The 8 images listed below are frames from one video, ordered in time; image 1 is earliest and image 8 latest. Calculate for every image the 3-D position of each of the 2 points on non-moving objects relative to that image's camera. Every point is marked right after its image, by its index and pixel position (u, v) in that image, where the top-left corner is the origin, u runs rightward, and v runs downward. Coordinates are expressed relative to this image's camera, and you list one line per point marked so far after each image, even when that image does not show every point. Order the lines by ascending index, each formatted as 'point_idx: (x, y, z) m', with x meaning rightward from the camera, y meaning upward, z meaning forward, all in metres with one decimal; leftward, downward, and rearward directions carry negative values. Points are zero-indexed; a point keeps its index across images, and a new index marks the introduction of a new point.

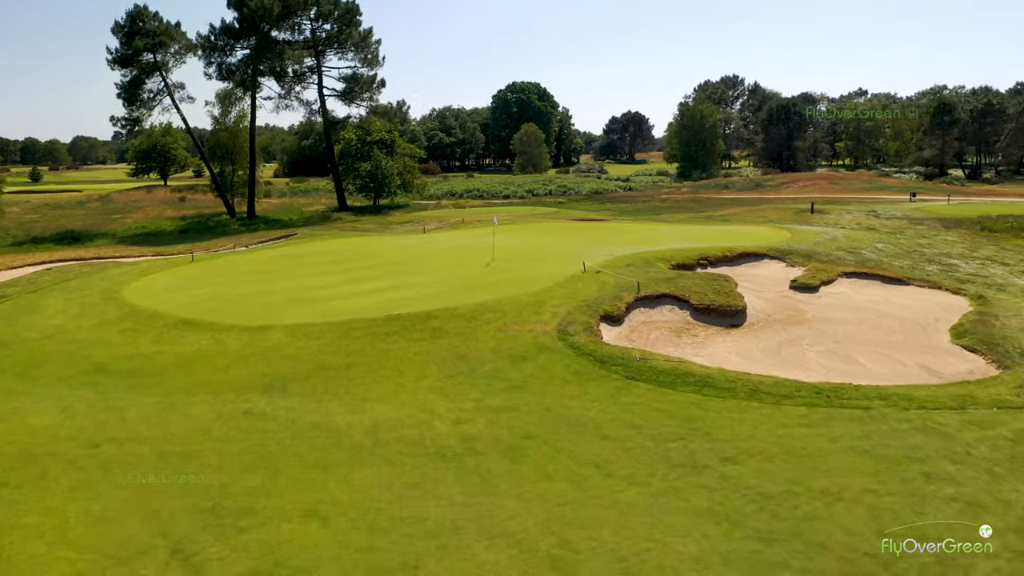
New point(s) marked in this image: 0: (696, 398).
0: (+4.0, -2.4, +17.7) m
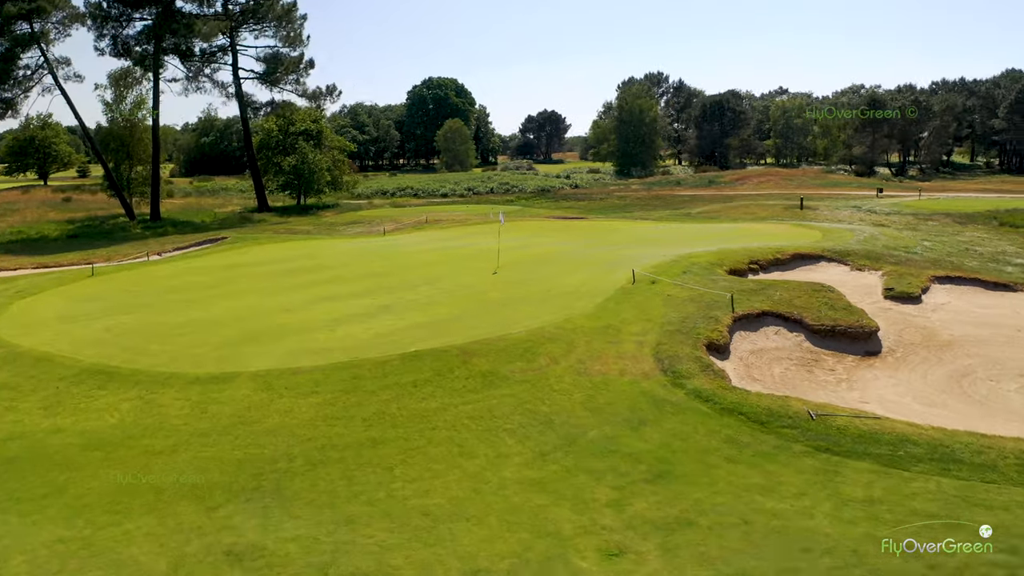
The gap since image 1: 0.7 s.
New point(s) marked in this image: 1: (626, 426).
0: (+6.1, -2.7, +11.2) m
1: (+1.8, -2.2, +13.3) m
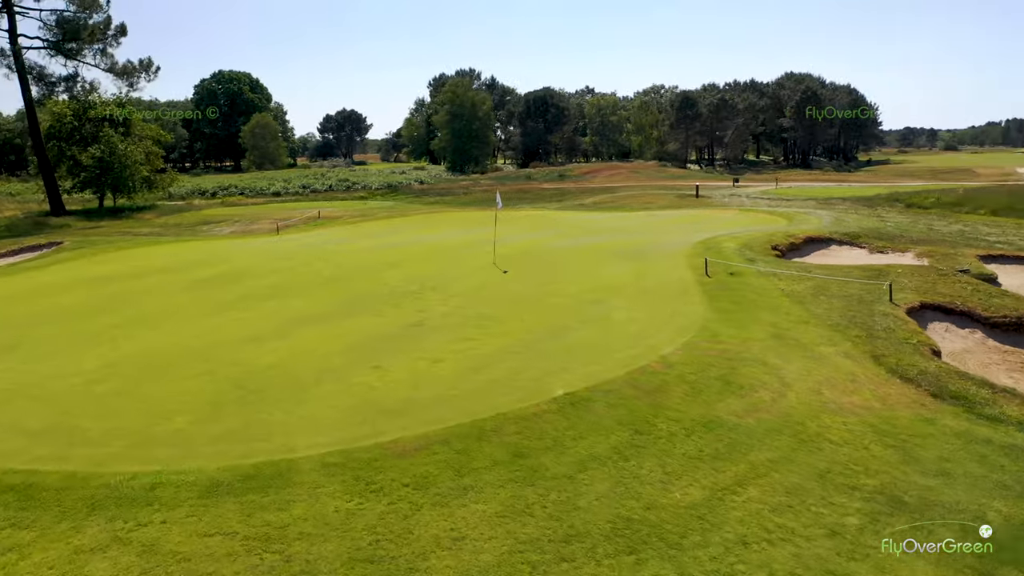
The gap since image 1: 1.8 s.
0: (+9.7, -2.3, +7.2) m
1: (+5.0, -2.1, +8.1) m
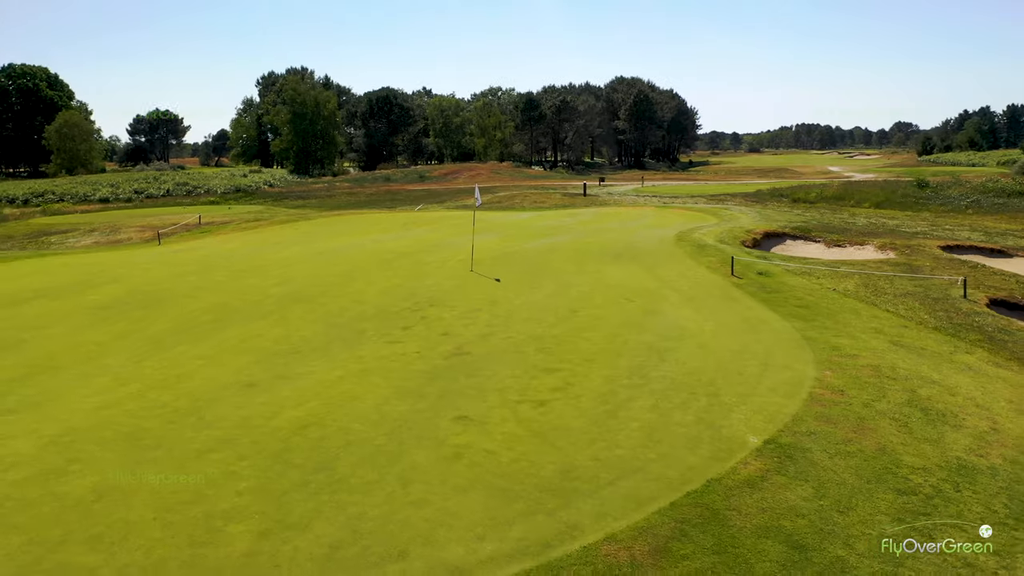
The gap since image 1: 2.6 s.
0: (+11.7, -2.1, +6.6) m
1: (+6.9, -2.0, +6.5) m
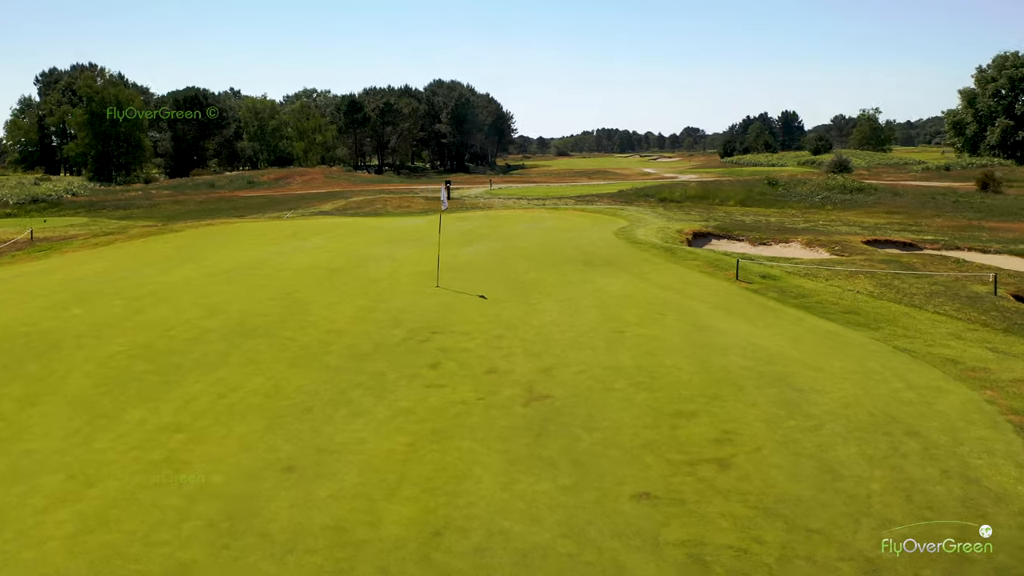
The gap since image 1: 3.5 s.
0: (+13.2, -1.8, +7.2) m
1: (+8.6, -1.9, +6.0) m
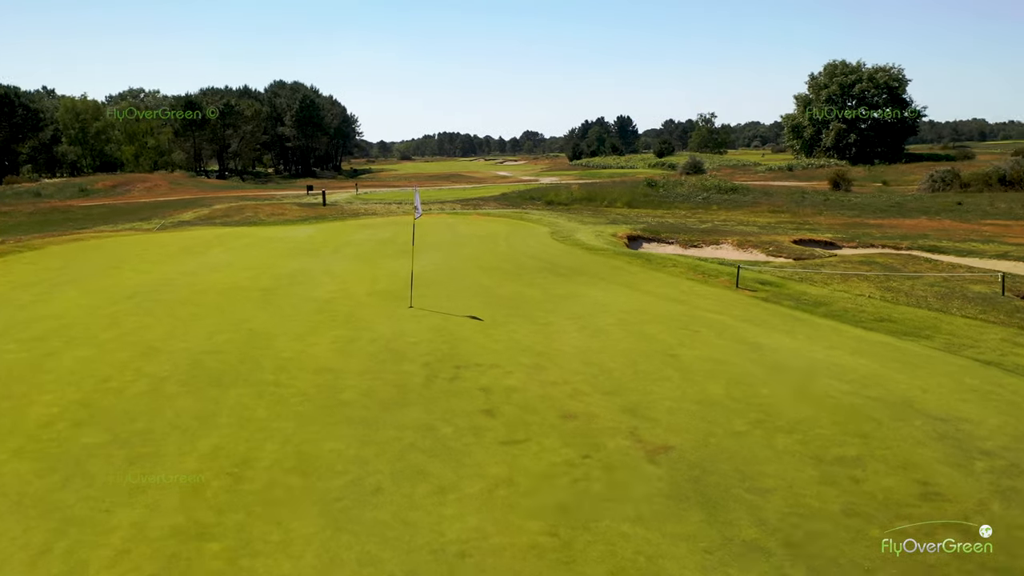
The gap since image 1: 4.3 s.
0: (+14.0, -1.5, +8.1) m
1: (+9.7, -1.8, +6.1) m
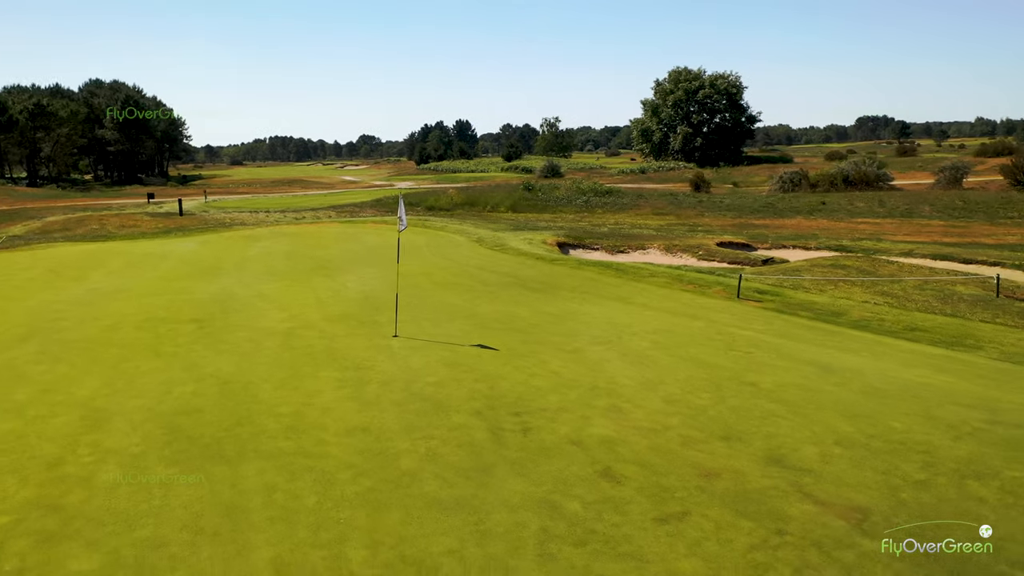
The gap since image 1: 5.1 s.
0: (+14.5, -1.3, +9.4) m
1: (+10.7, -1.6, +6.6) m
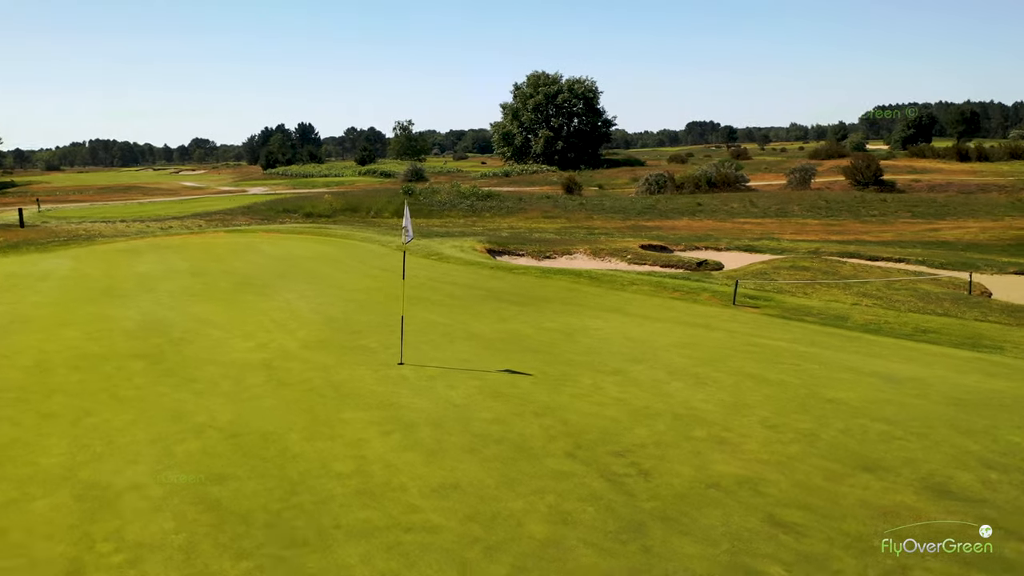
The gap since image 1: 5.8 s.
0: (+14.6, -1.0, +11.1) m
1: (+11.4, -1.5, +7.6) m
